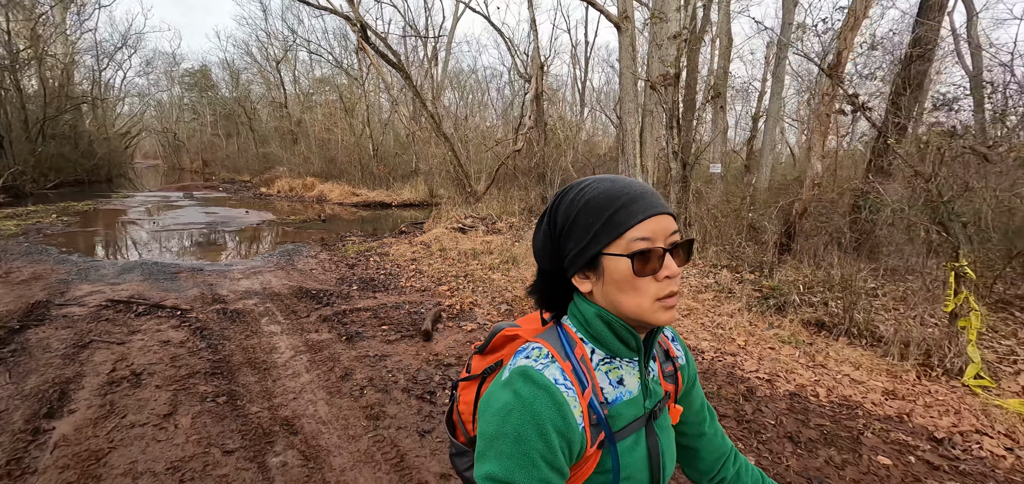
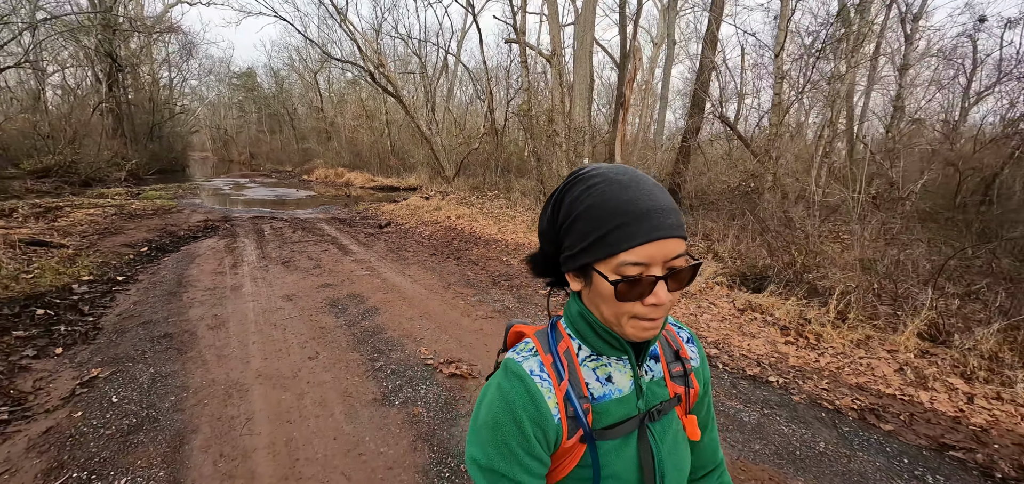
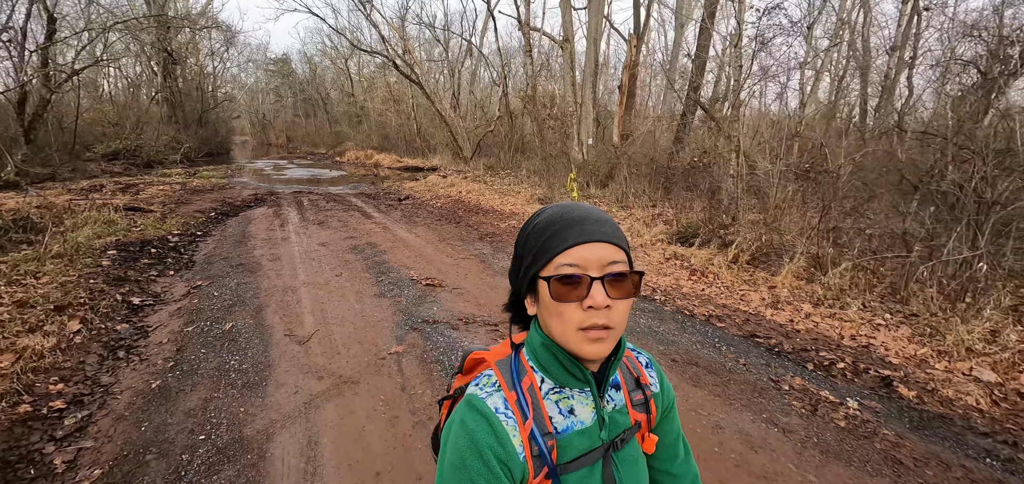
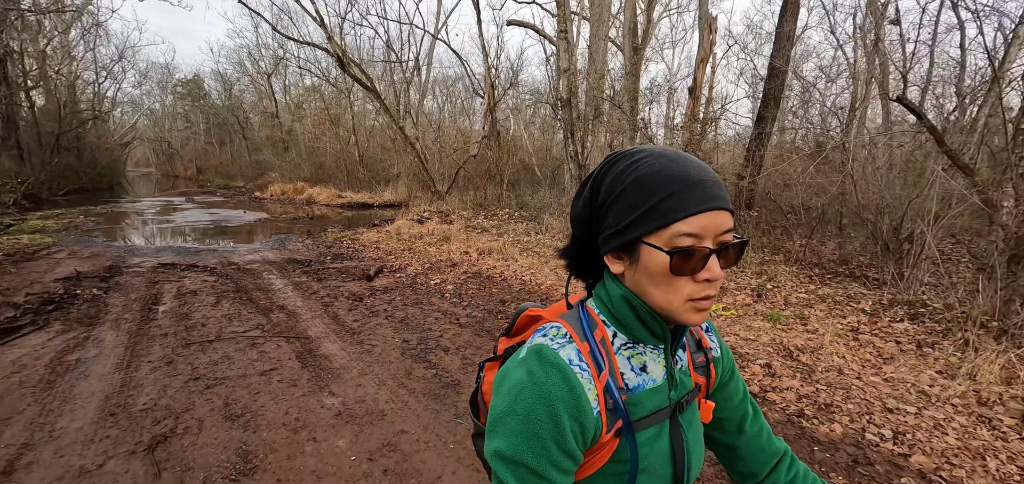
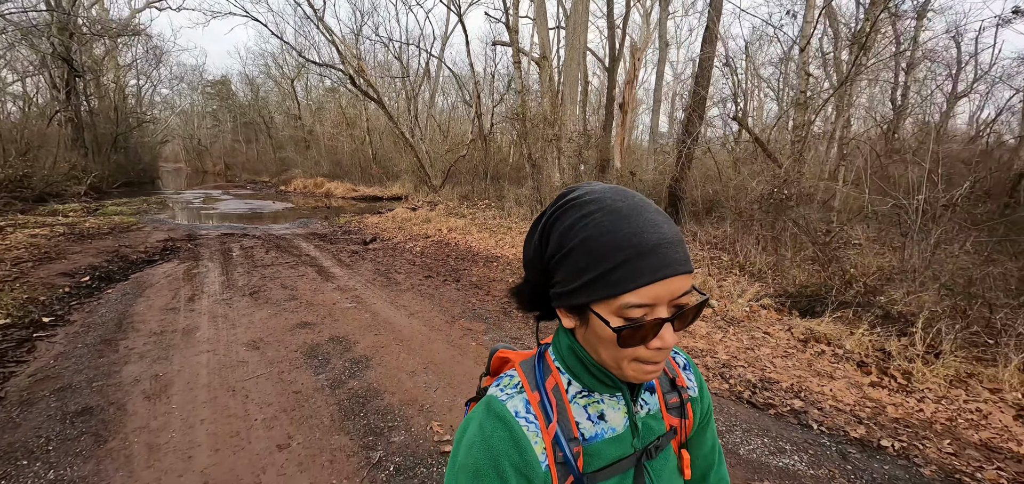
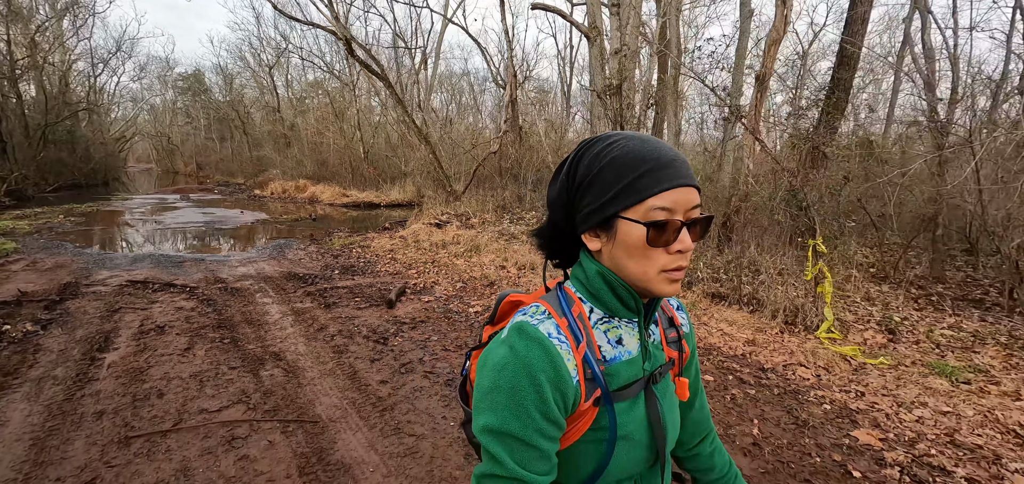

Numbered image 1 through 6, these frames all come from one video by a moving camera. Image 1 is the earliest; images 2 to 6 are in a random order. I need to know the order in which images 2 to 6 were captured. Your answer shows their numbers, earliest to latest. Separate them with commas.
6, 4, 5, 2, 3
